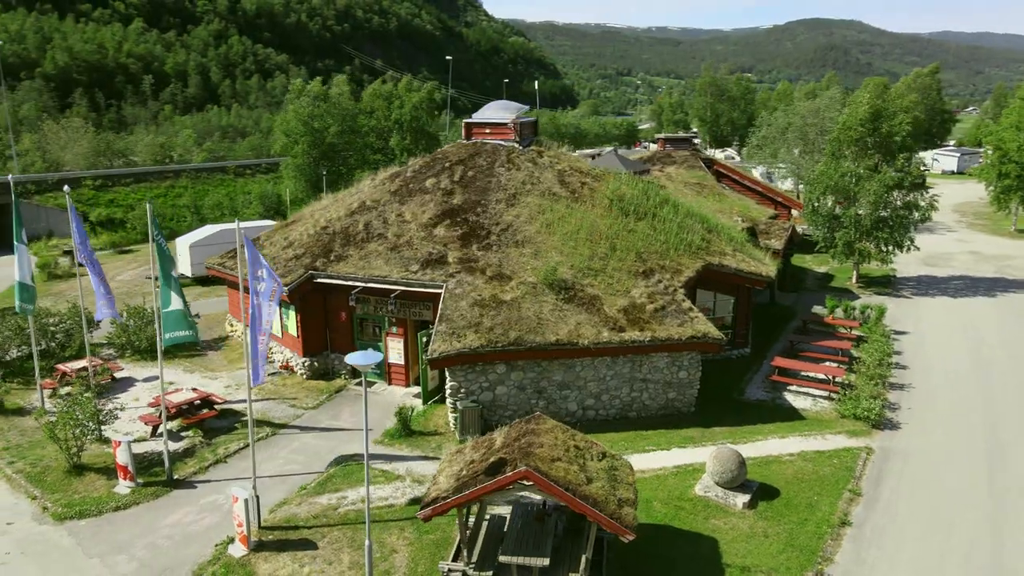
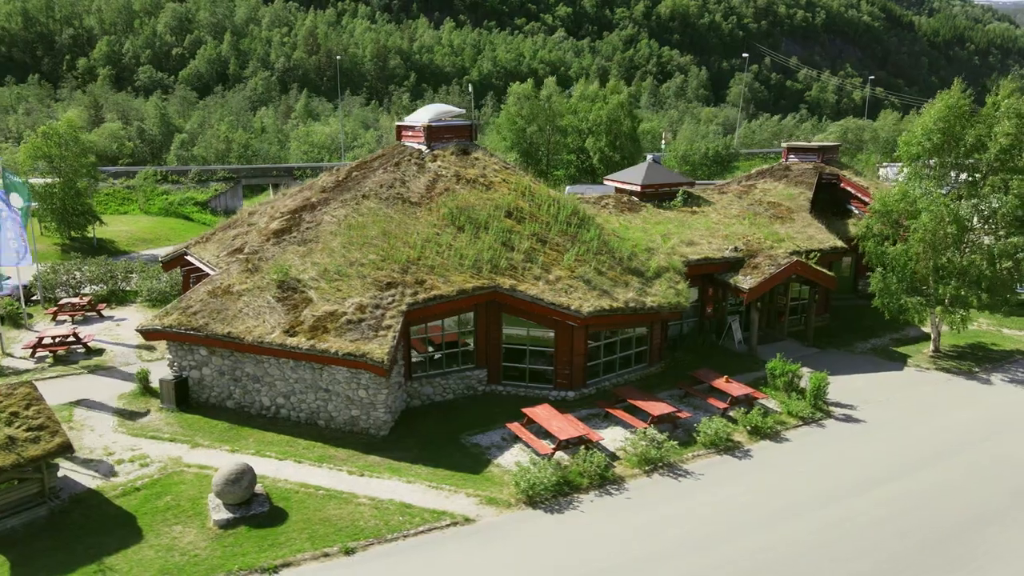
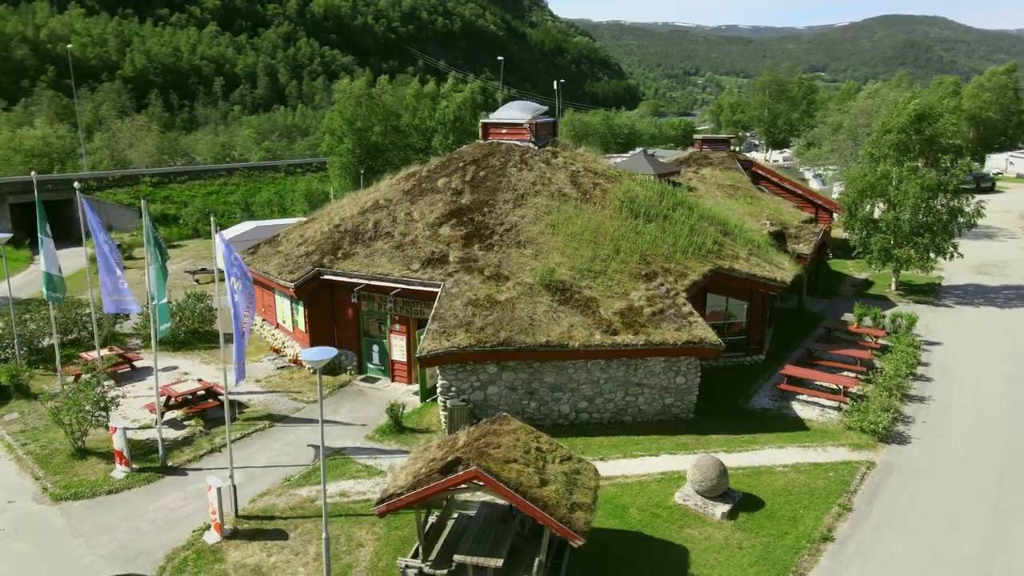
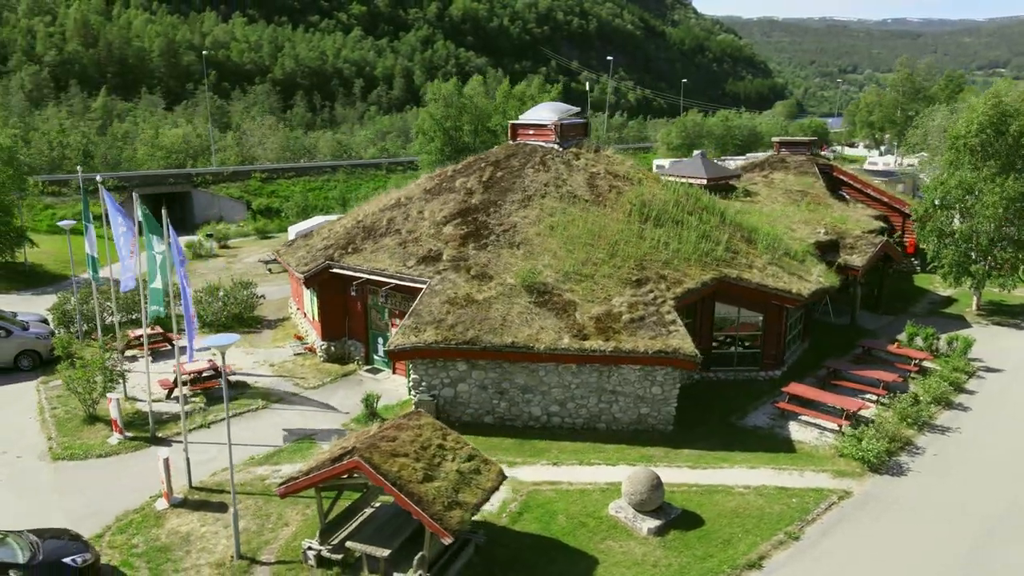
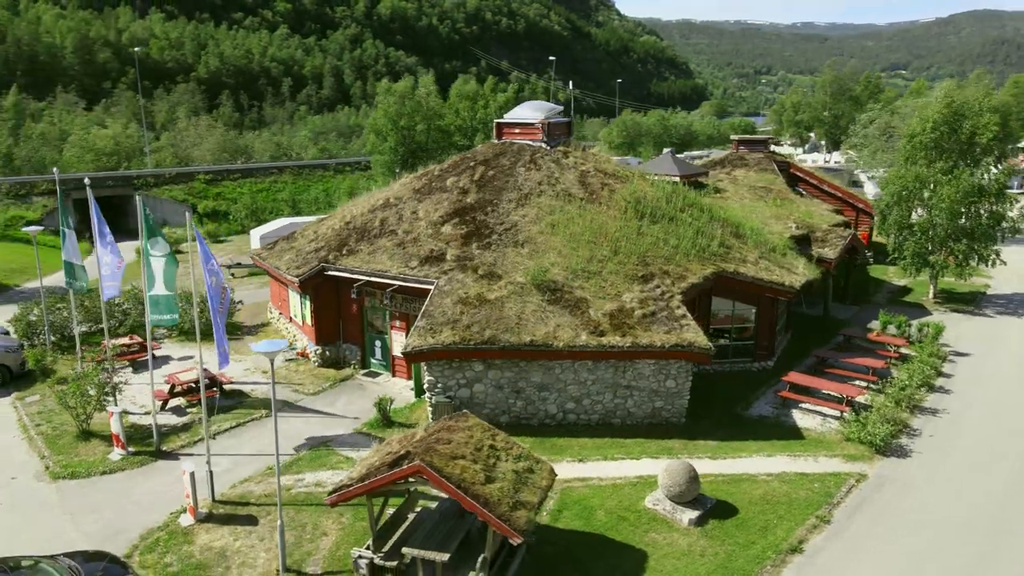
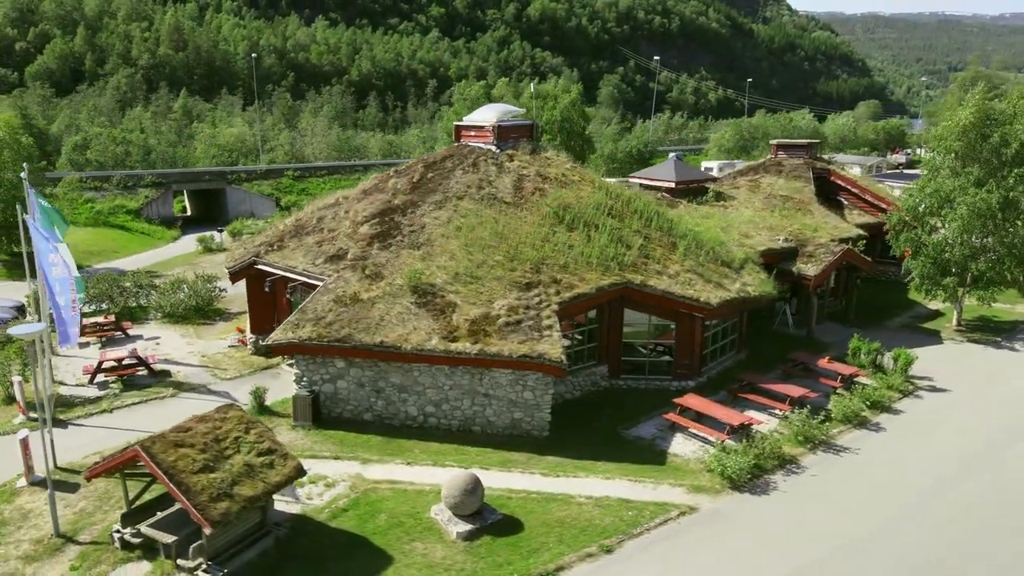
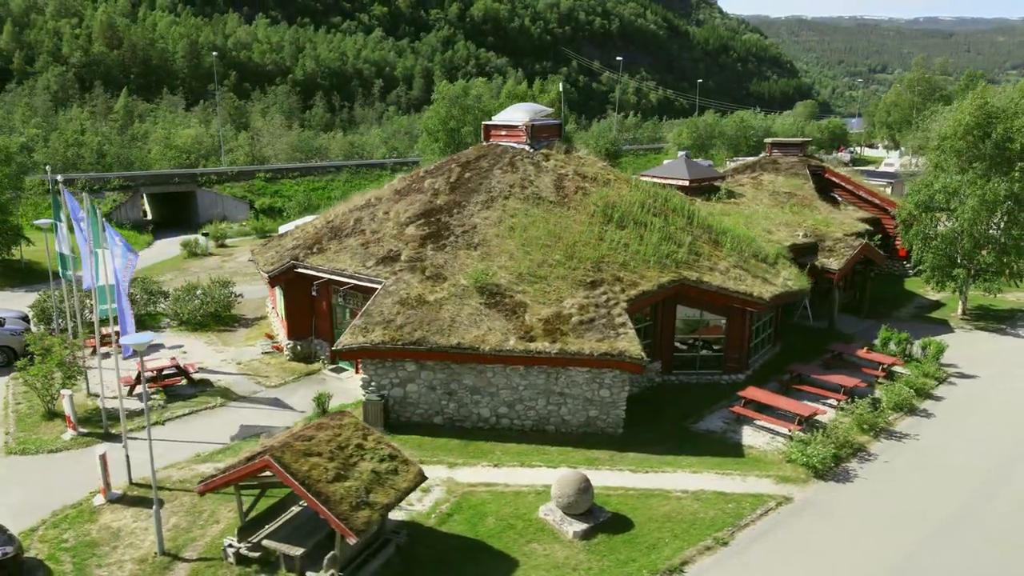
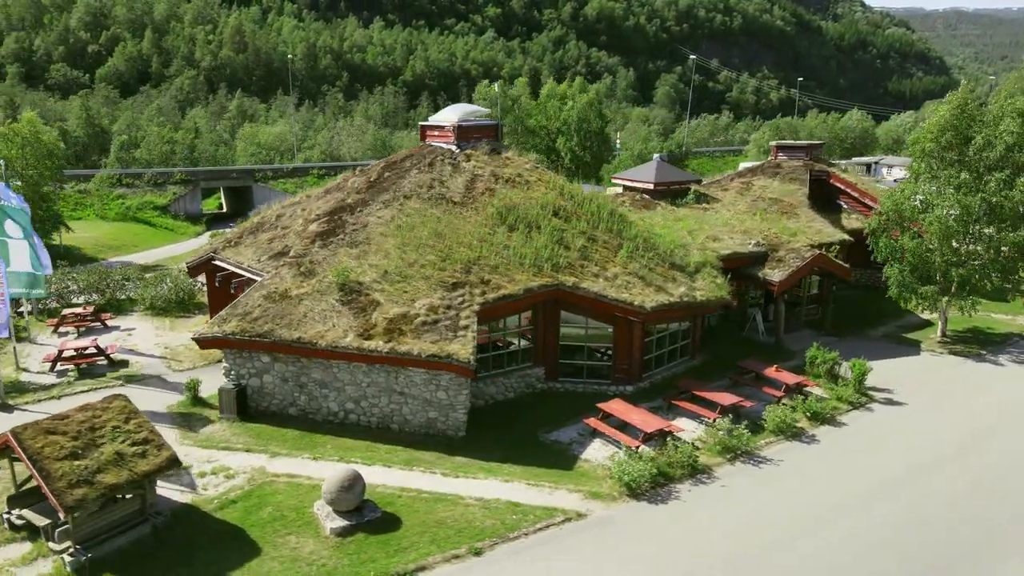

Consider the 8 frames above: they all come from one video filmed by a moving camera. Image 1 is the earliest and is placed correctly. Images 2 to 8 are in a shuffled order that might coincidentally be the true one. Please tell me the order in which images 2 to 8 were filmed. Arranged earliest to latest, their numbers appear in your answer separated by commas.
3, 5, 4, 7, 6, 8, 2
